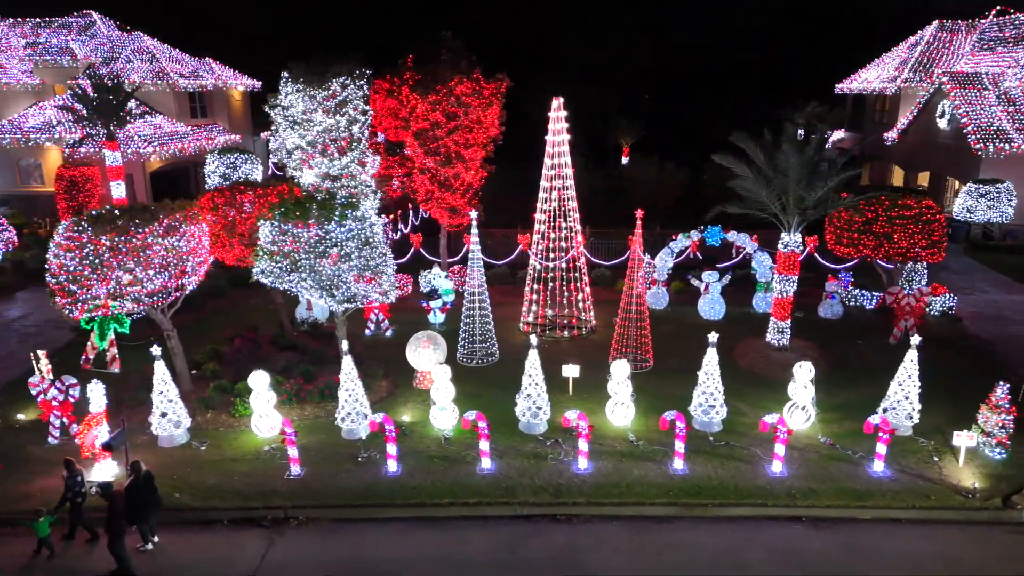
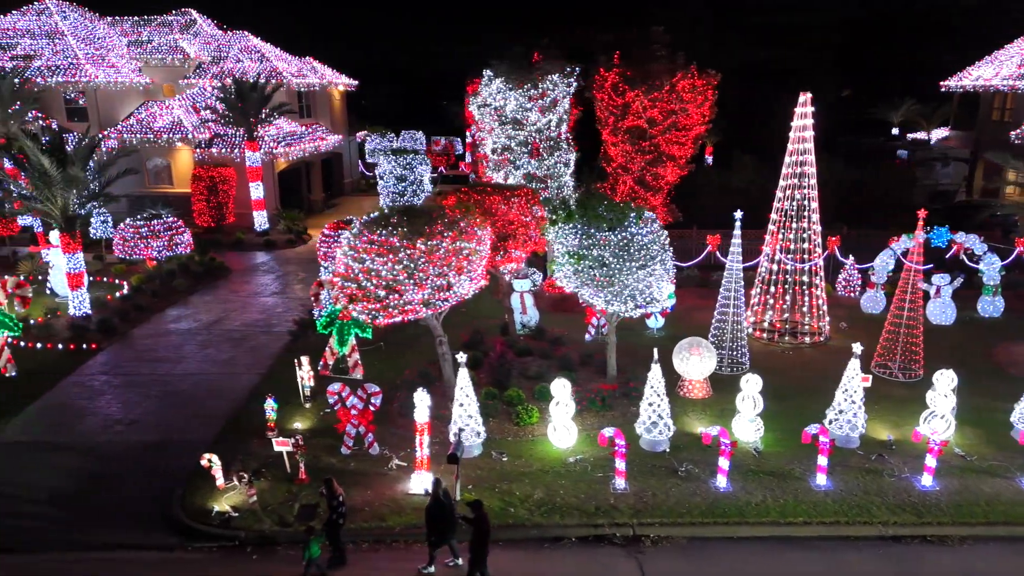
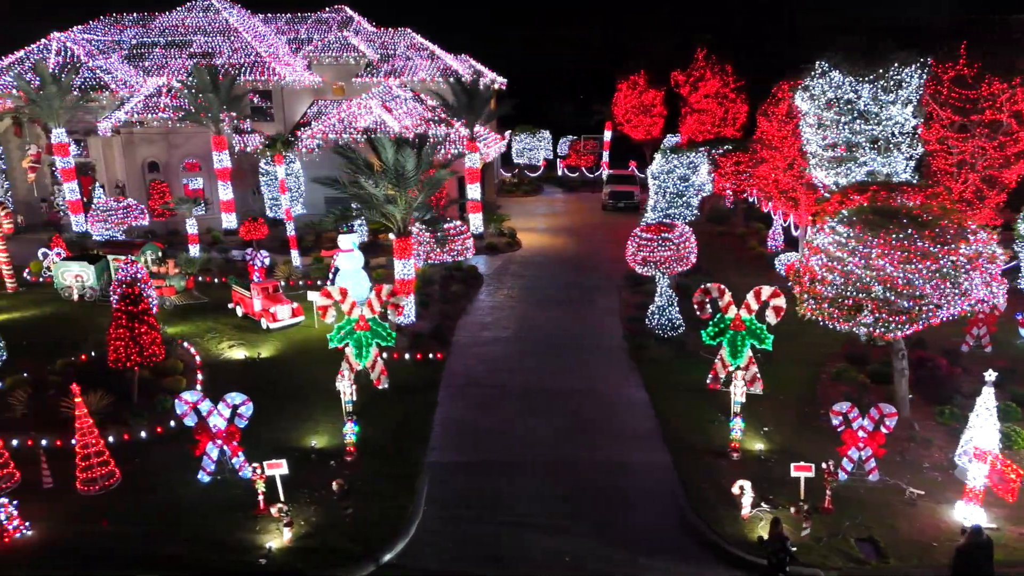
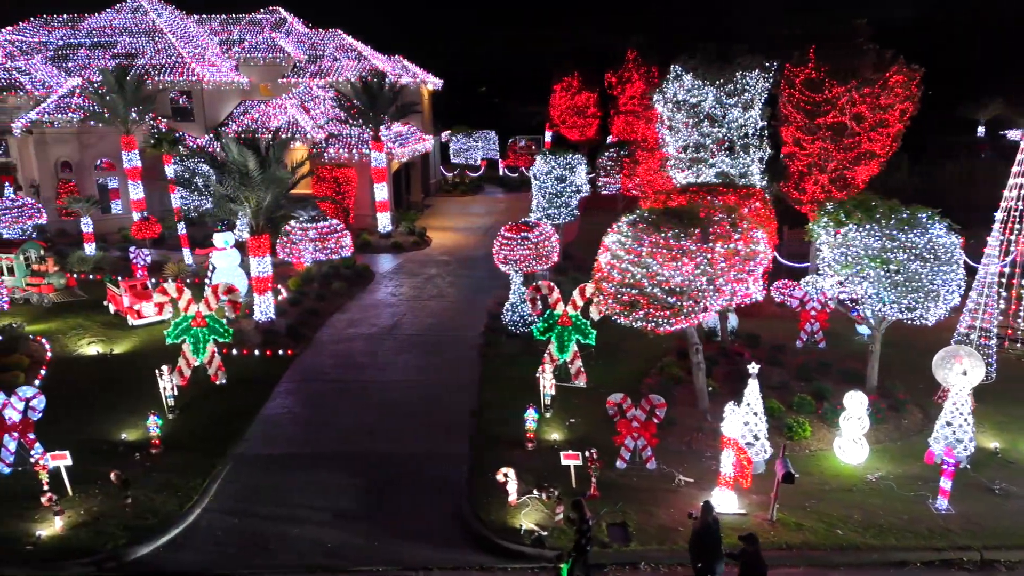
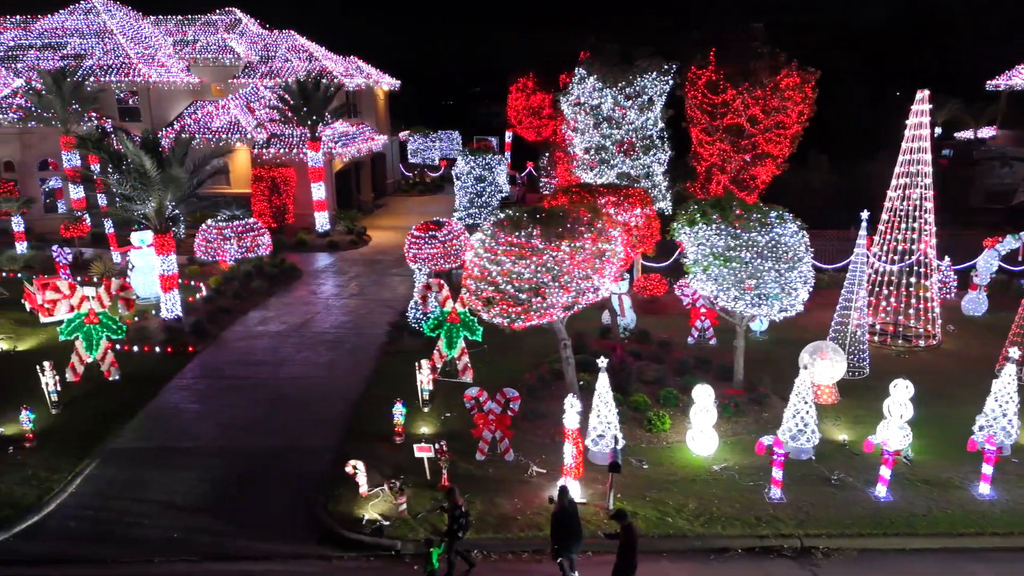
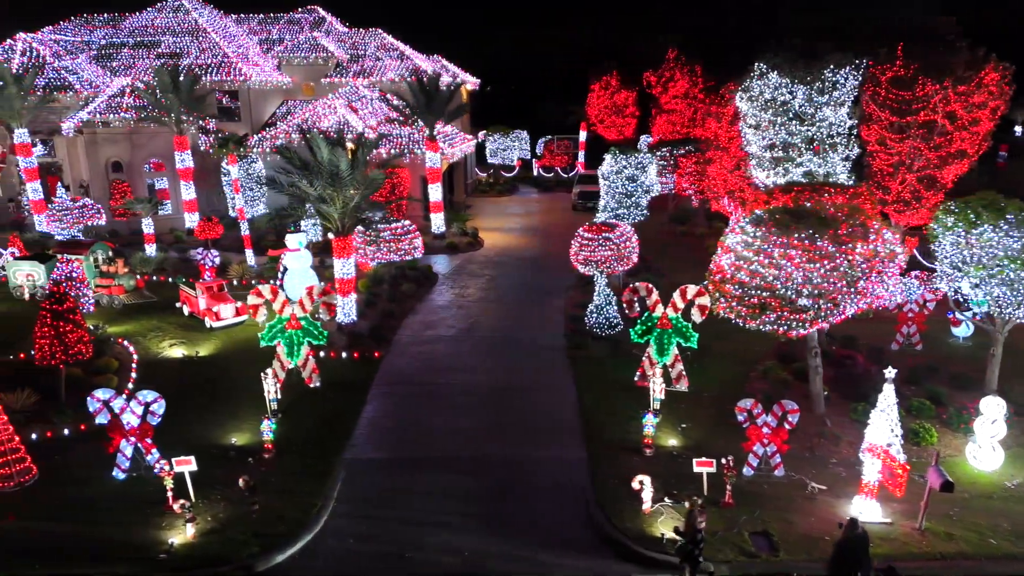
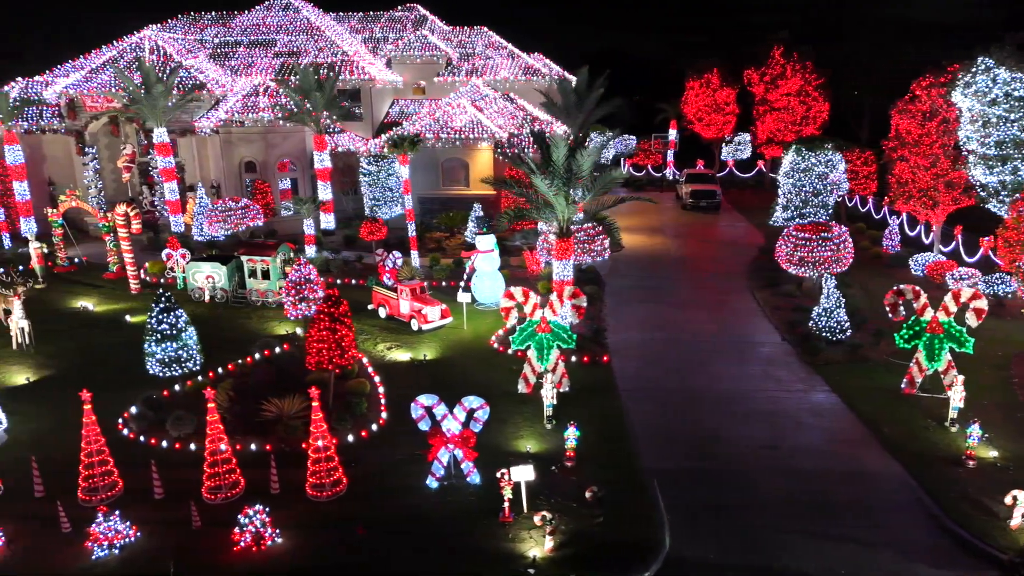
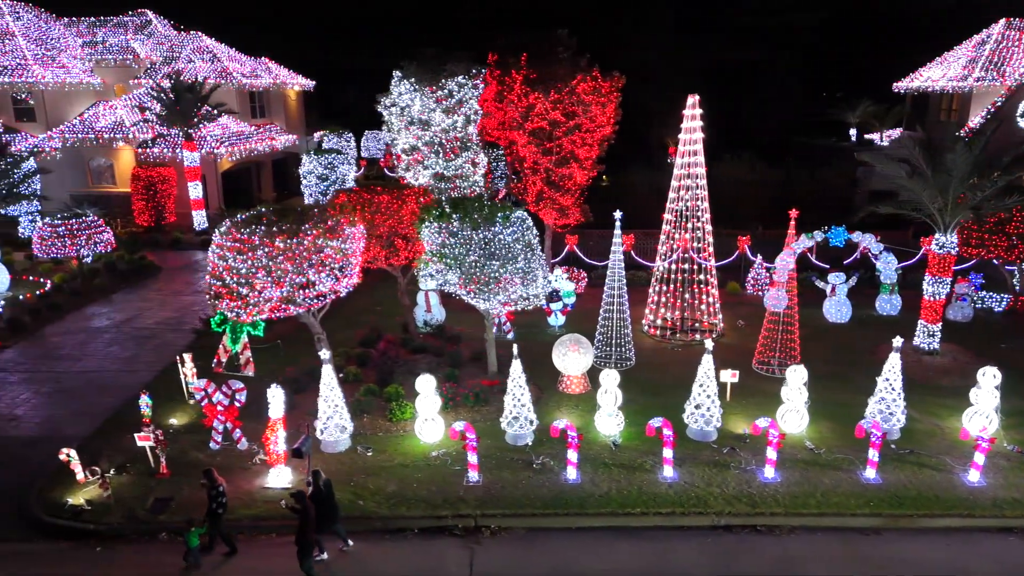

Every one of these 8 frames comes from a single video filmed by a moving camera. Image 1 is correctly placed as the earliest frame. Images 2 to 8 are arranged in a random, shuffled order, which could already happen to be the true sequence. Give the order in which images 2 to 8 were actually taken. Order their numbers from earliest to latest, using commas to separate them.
8, 2, 5, 4, 6, 3, 7
